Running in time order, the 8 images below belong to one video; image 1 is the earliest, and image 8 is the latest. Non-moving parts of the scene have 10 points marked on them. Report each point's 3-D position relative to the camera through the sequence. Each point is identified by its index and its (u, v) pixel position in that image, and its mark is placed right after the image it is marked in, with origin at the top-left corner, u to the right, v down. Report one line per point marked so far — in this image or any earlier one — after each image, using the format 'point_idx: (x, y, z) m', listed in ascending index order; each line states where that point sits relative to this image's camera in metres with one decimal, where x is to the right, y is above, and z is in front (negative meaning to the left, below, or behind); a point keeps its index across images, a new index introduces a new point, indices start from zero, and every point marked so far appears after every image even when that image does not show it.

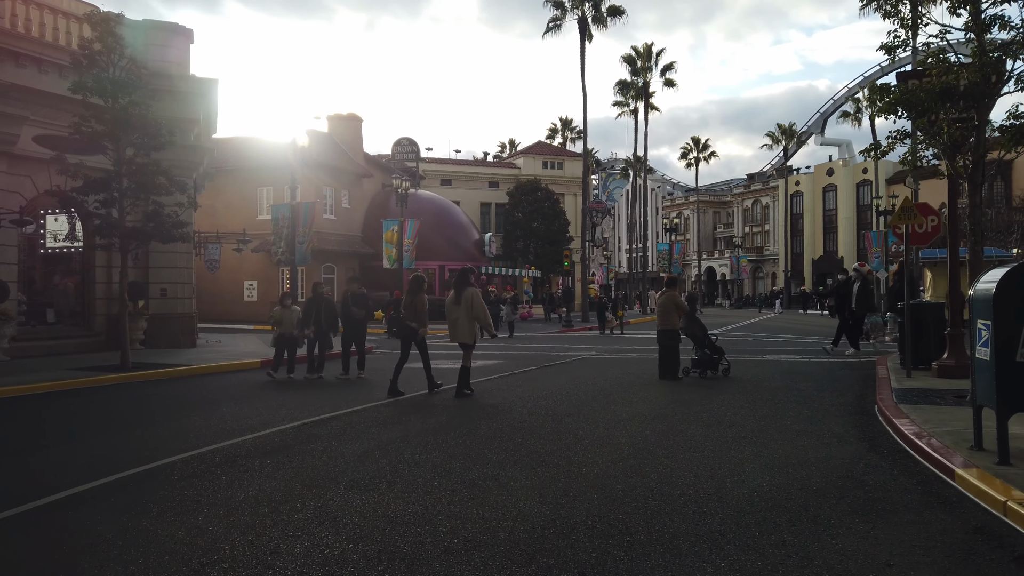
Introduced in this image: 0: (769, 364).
0: (+5.1, -1.6, +15.1) m
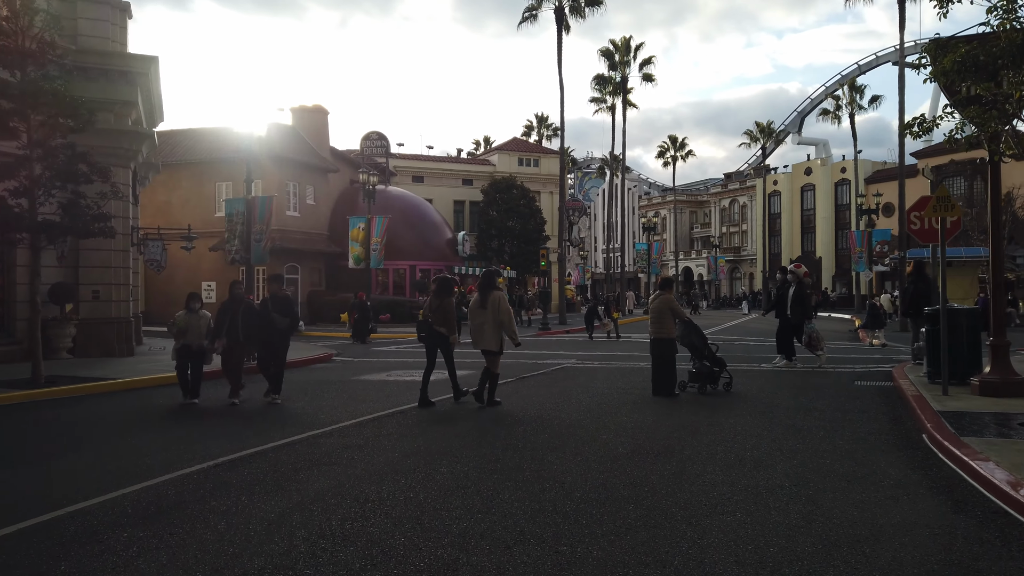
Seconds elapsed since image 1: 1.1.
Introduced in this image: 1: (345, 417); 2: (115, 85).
0: (+4.6, -1.6, +13.4) m
1: (-2.2, -1.7, +9.6) m
2: (-9.6, +4.9, +18.2) m
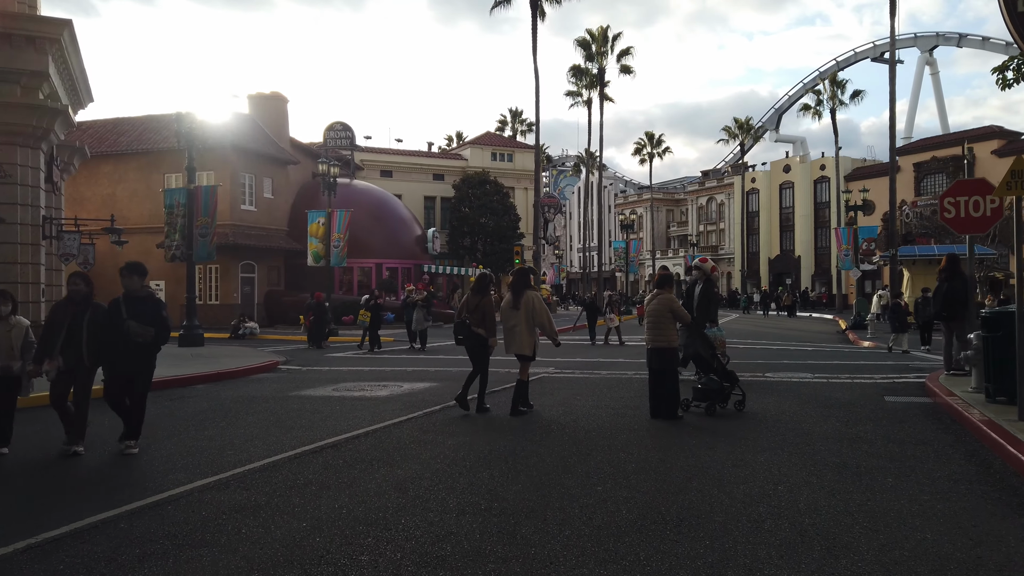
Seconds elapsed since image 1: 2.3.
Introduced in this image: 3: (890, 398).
0: (+4.1, -1.6, +11.4) m
1: (-2.5, -1.6, +7.3) m
2: (-10.3, +4.9, +15.6) m
3: (+5.5, -1.6, +11.0) m
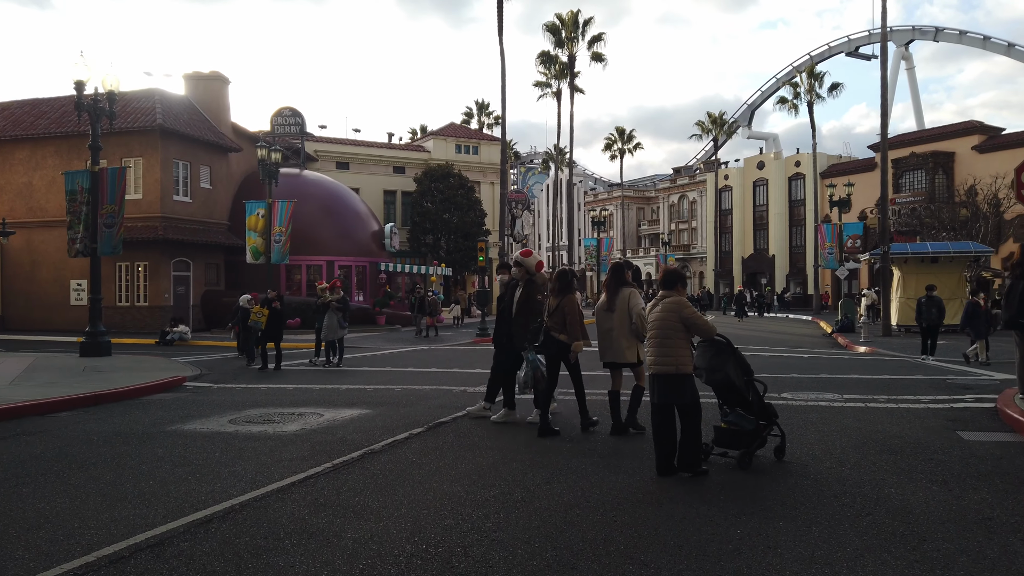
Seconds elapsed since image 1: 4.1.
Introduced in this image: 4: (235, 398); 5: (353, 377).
0: (+3.5, -1.6, +8.6) m
1: (-2.9, -1.6, +4.3) m
2: (-11.0, +4.9, +12.2) m
3: (+5.0, -1.6, +8.2) m
4: (-4.7, -1.9, +12.8) m
5: (-3.2, -1.8, +14.9) m
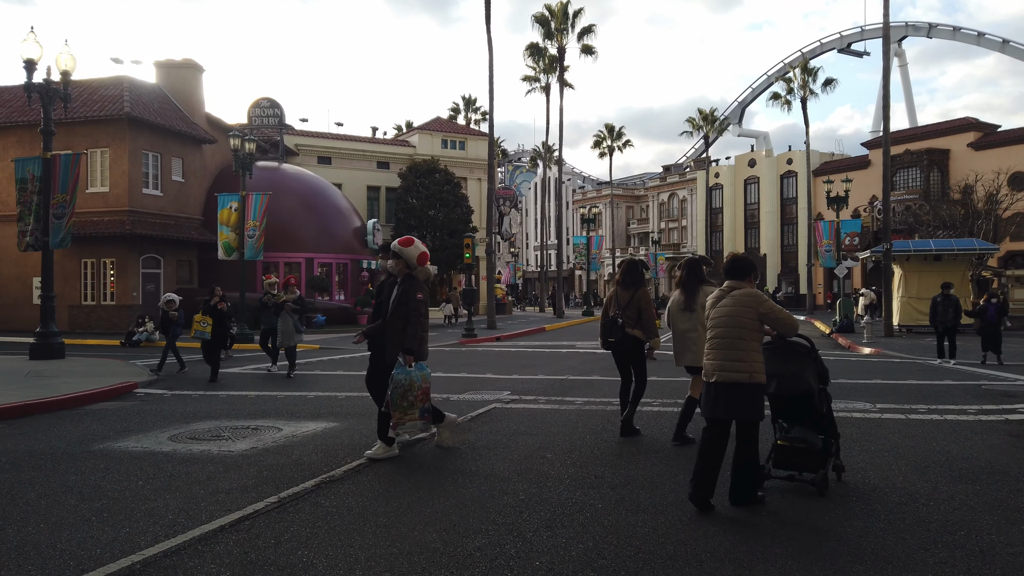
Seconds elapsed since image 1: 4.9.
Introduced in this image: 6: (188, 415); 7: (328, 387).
0: (+3.4, -1.5, +7.3) m
1: (-2.9, -1.6, +2.8) m
2: (-11.1, +5.0, +10.7) m
3: (+4.9, -1.5, +6.9) m
4: (-4.9, -1.8, +11.3) m
5: (-3.4, -1.7, +13.5) m
6: (-4.5, -1.8, +10.4) m
7: (-3.2, -1.7, +13.1) m
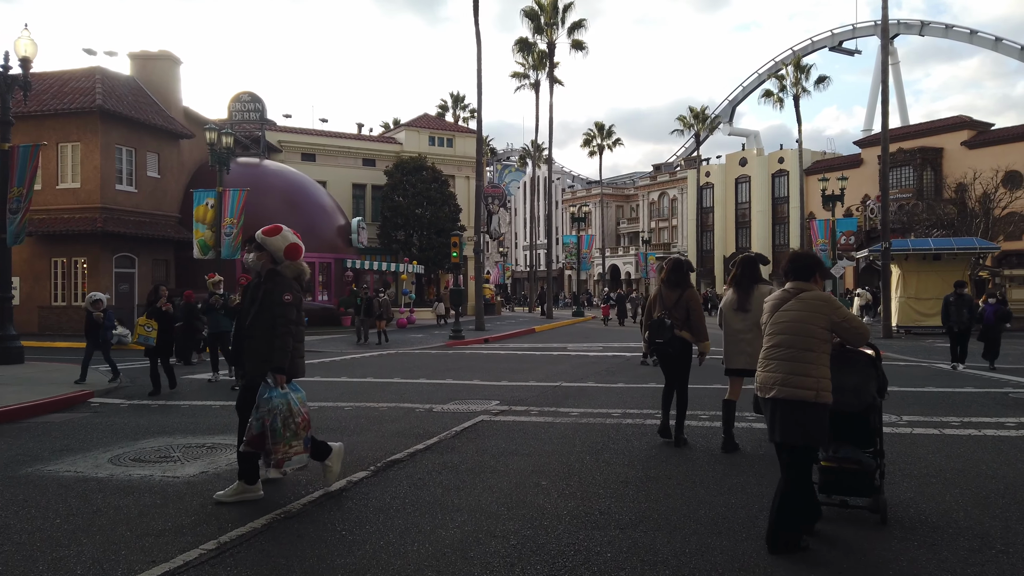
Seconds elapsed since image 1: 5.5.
0: (+3.4, -1.5, +6.3) m
1: (-3.0, -1.6, +1.8) m
2: (-11.3, +5.0, +9.5) m
3: (+4.8, -1.5, +6.0) m
4: (-5.0, -1.8, +10.2) m
5: (-3.6, -1.7, +12.5) m
6: (-4.6, -1.8, +9.4) m
7: (-3.4, -1.7, +12.0) m
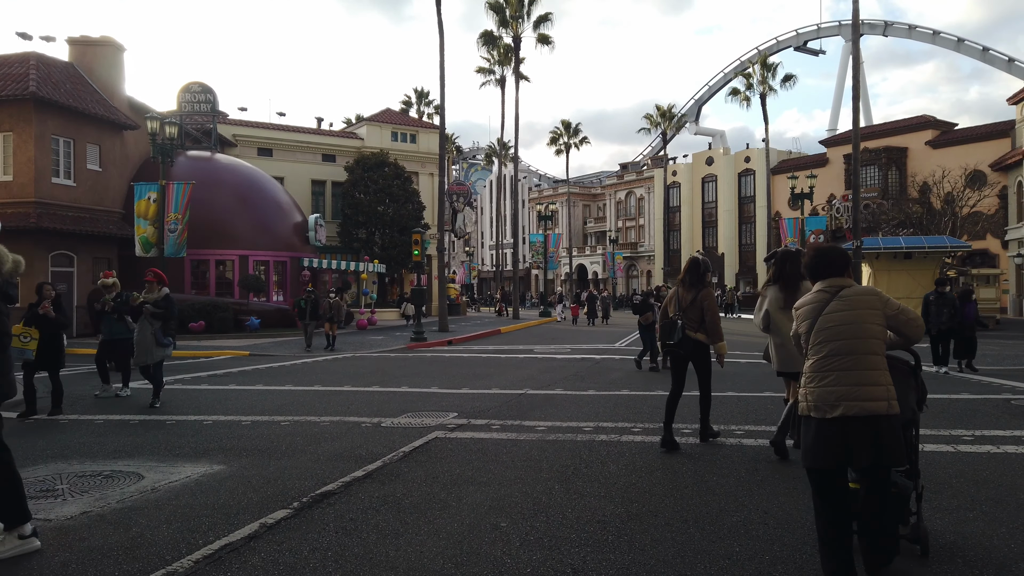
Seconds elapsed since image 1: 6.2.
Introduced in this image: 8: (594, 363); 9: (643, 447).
0: (+3.0, -1.5, +5.3) m
1: (-3.1, -1.6, +0.5) m
2: (-11.7, +5.0, +7.9) m
3: (+4.5, -1.5, +5.1) m
4: (-5.5, -1.8, +8.9) m
5: (-4.2, -1.7, +11.2) m
6: (-5.1, -1.8, +8.0) m
7: (-4.0, -1.7, +10.7) m
8: (+1.8, -1.7, +16.9) m
9: (+1.3, -1.6, +7.4) m
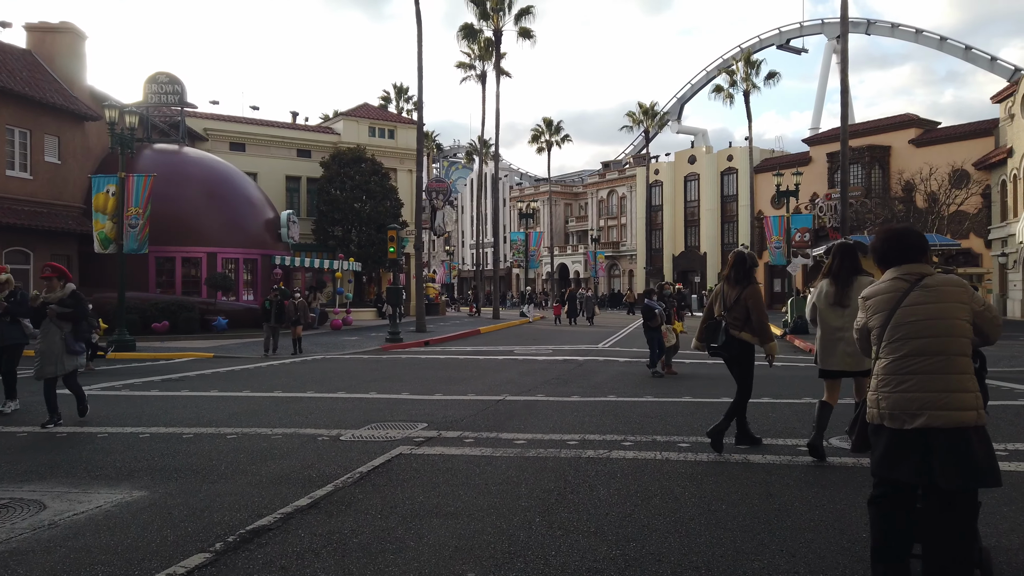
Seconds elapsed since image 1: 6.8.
0: (+2.8, -1.5, +4.4) m
1: (-3.1, -1.5, -0.5) m
2: (-12.0, +5.1, +6.6) m
3: (+4.3, -1.5, +4.2) m
4: (-5.8, -1.7, +7.7) m
5: (-4.5, -1.7, +10.1) m
6: (-5.3, -1.7, +6.9) m
7: (-4.3, -1.7, +9.7) m
8: (+1.4, -1.6, +15.9) m
9: (+1.1, -1.5, +6.4) m
